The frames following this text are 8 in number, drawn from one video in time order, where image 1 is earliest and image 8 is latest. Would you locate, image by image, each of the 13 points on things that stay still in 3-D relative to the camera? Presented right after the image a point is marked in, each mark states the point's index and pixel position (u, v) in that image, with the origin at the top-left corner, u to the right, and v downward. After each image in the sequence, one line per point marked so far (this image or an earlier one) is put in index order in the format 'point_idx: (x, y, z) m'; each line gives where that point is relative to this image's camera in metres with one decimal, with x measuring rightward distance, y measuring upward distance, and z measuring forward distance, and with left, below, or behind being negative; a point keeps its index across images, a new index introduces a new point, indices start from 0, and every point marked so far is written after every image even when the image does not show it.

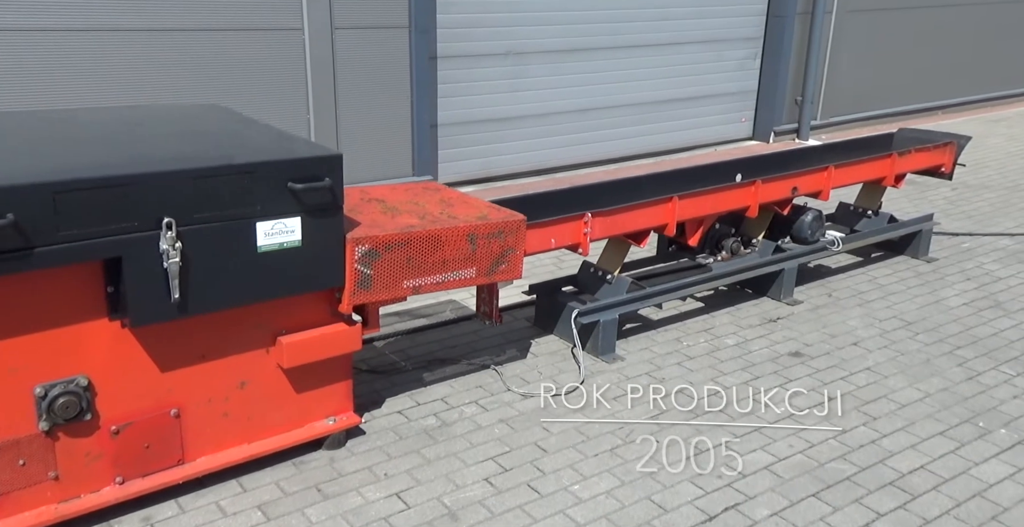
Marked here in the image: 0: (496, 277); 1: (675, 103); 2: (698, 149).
0: (-0.1, -0.1, +5.2) m
1: (+2.2, +2.1, +12.6) m
2: (+2.5, +1.5, +13.0) m
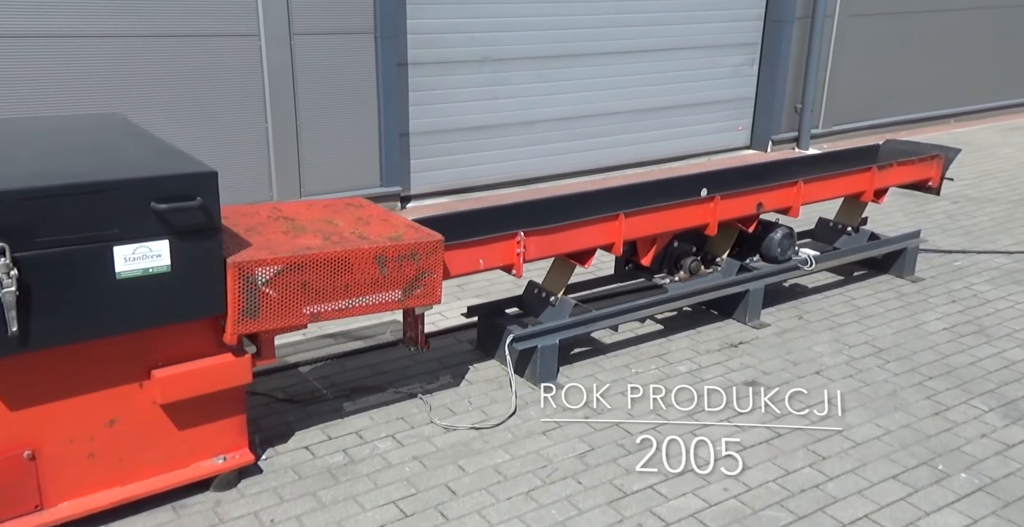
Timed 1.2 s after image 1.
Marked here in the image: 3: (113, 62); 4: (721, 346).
0: (-0.5, -0.2, +4.8) m
1: (+2.0, +1.9, +12.2) m
2: (+2.3, +1.3, +12.6) m
3: (-3.2, +1.6, +8.0) m
4: (+1.4, -0.5, +6.4) m
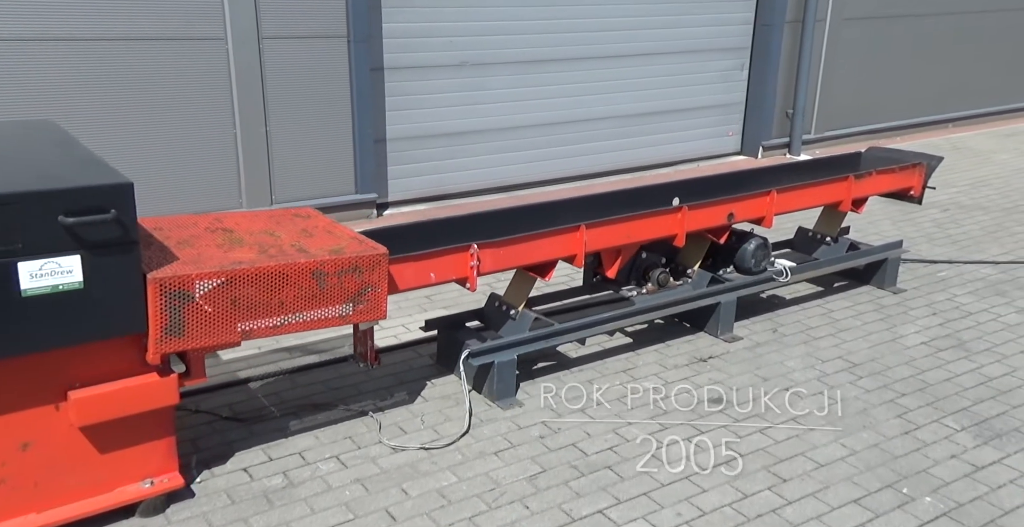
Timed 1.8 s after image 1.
0: (-0.7, -0.3, +4.6) m
1: (+1.8, +1.8, +12.0) m
2: (+2.1, +1.2, +12.4) m
3: (-3.4, +1.6, +7.8) m
4: (+1.1, -0.6, +6.2) m
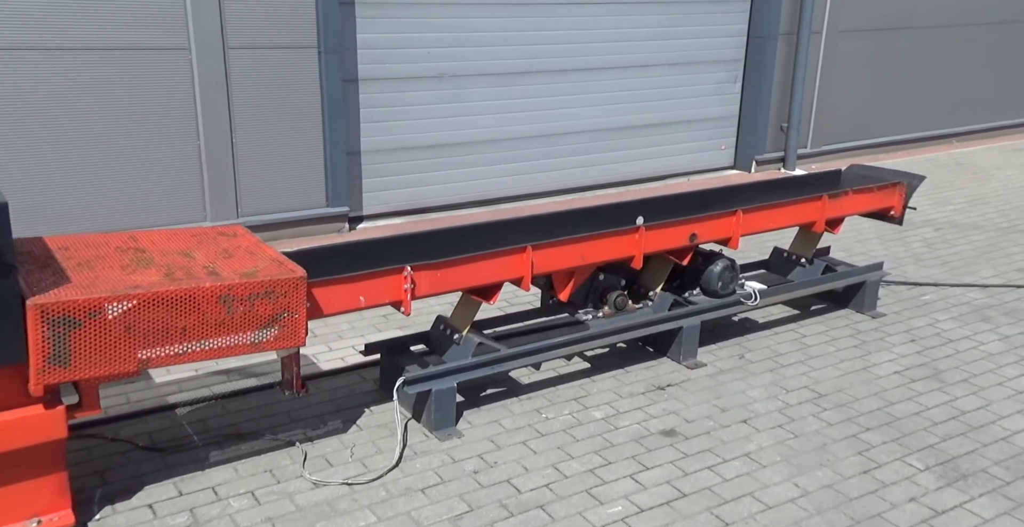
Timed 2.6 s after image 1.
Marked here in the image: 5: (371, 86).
0: (-1.1, -0.4, +4.3) m
1: (+1.6, +1.6, +11.7) m
2: (+1.9, +1.0, +12.1) m
3: (-3.7, +1.4, +7.6) m
4: (+0.8, -0.8, +5.9) m
5: (-1.4, +1.7, +9.4) m
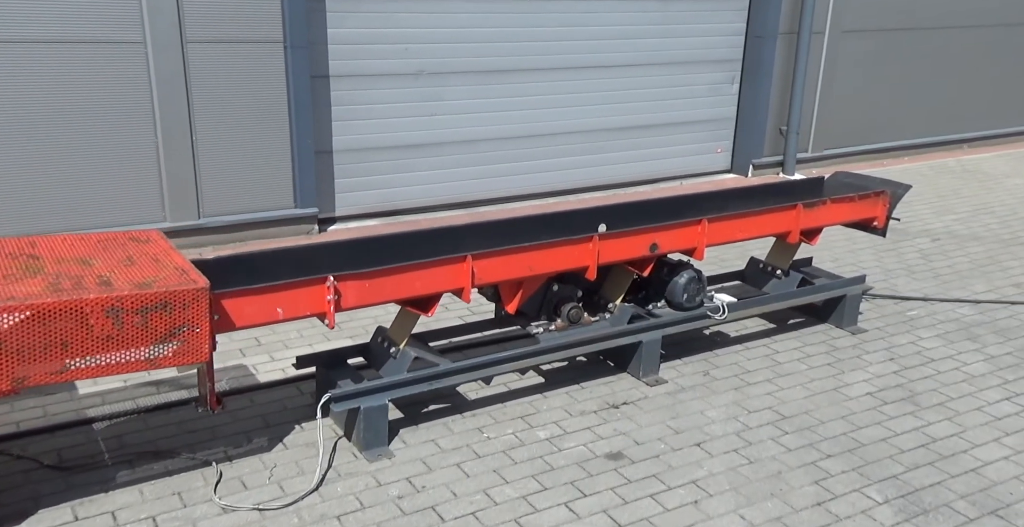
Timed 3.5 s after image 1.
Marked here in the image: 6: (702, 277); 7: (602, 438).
0: (-1.4, -0.4, +4.0) m
1: (+1.4, +1.5, +11.3) m
2: (+1.8, +1.0, +11.7) m
3: (-4.0, +1.4, +7.3) m
4: (+0.5, -0.8, +5.6) m
5: (-1.6, +1.7, +9.1) m
6: (+1.2, -0.1, +6.2) m
7: (+0.5, -0.9, +5.2) m
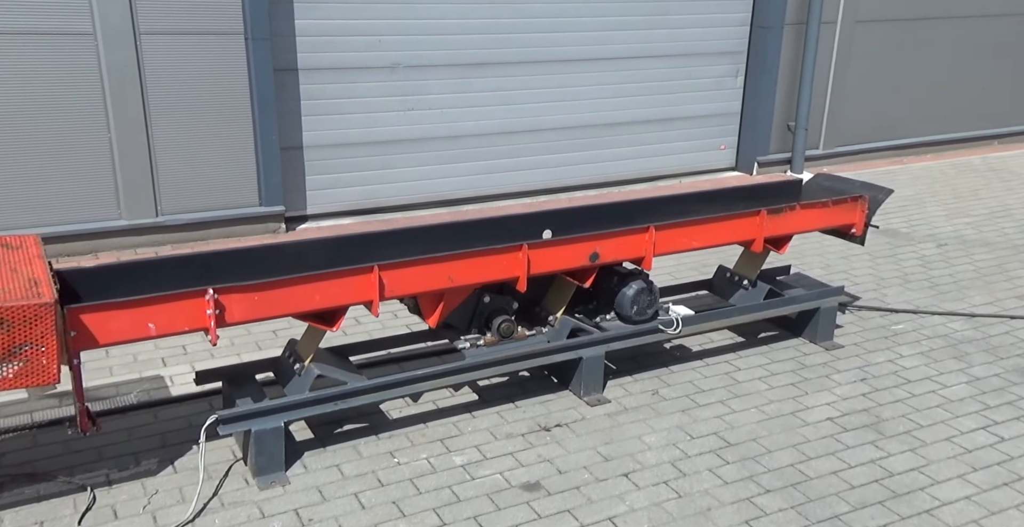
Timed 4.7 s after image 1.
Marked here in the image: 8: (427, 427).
0: (-1.9, -0.5, +3.7) m
1: (+1.3, +1.5, +10.8) m
2: (+1.7, +0.9, +11.2) m
3: (-4.3, +1.4, +7.1) m
4: (+0.1, -0.9, +5.2) m
5: (-1.8, +1.7, +8.7) m
6: (+0.8, -0.1, +5.7) m
7: (+0.1, -1.0, +4.8) m
8: (-0.4, -0.9, +5.2) m
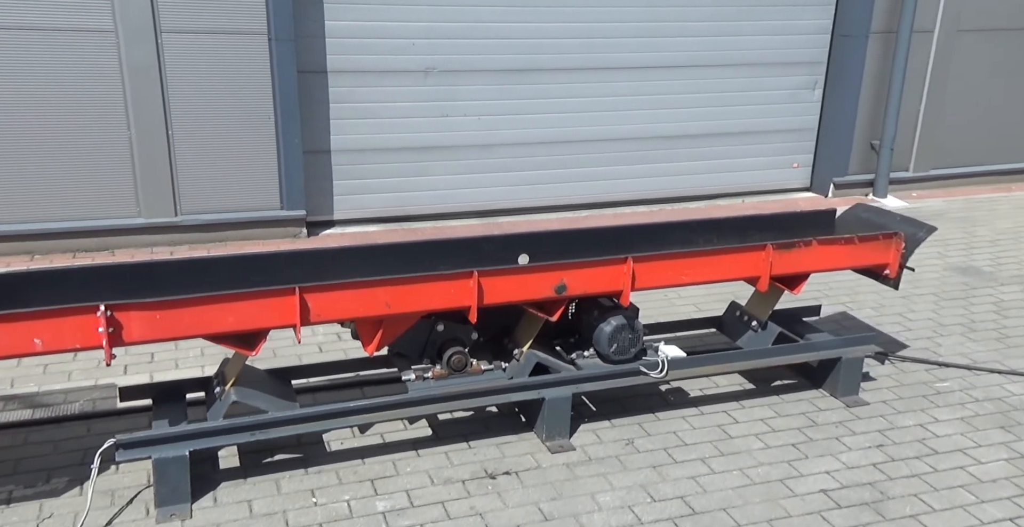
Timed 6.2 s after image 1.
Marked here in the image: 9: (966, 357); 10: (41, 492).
0: (-2.3, -0.5, +3.5) m
1: (+1.9, +1.3, +10.1) m
2: (+2.3, +0.7, +10.4) m
3: (-4.1, +1.5, +7.2) m
4: (-0.2, -1.0, +4.7) m
5: (-1.4, +1.6, +8.5) m
6: (+0.6, -0.3, +5.1) m
7: (-0.3, -1.1, +4.3) m
8: (-0.7, -1.0, +4.7) m
9: (+2.9, -0.6, +6.4) m
10: (-2.1, -1.0, +4.4) m
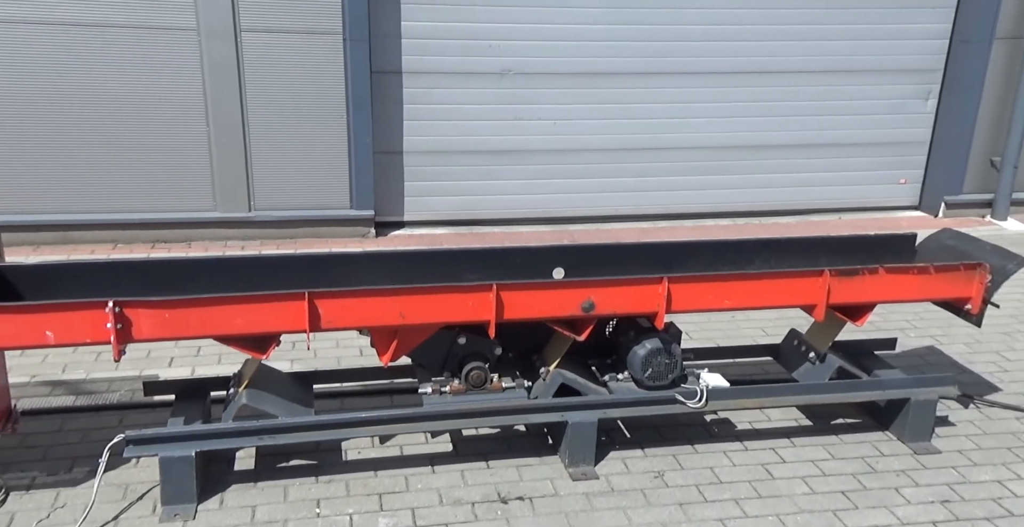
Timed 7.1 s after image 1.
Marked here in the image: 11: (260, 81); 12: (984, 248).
0: (-2.4, -0.4, +3.6) m
1: (+2.8, +1.1, +9.6) m
2: (+3.2, +0.5, +9.8) m
3: (-3.5, +1.6, +7.5) m
4: (-0.1, -1.1, +4.5) m
5: (-0.7, +1.6, +8.4) m
6: (+0.8, -0.4, +4.8) m
7: (-0.3, -1.2, +4.2) m
8: (-0.6, -1.0, +4.6) m
9: (+3.2, -0.8, +5.7) m
10: (-2.0, -1.0, +4.4) m
11: (-1.9, +1.4, +7.7) m
12: (+2.5, +0.1, +5.1) m
